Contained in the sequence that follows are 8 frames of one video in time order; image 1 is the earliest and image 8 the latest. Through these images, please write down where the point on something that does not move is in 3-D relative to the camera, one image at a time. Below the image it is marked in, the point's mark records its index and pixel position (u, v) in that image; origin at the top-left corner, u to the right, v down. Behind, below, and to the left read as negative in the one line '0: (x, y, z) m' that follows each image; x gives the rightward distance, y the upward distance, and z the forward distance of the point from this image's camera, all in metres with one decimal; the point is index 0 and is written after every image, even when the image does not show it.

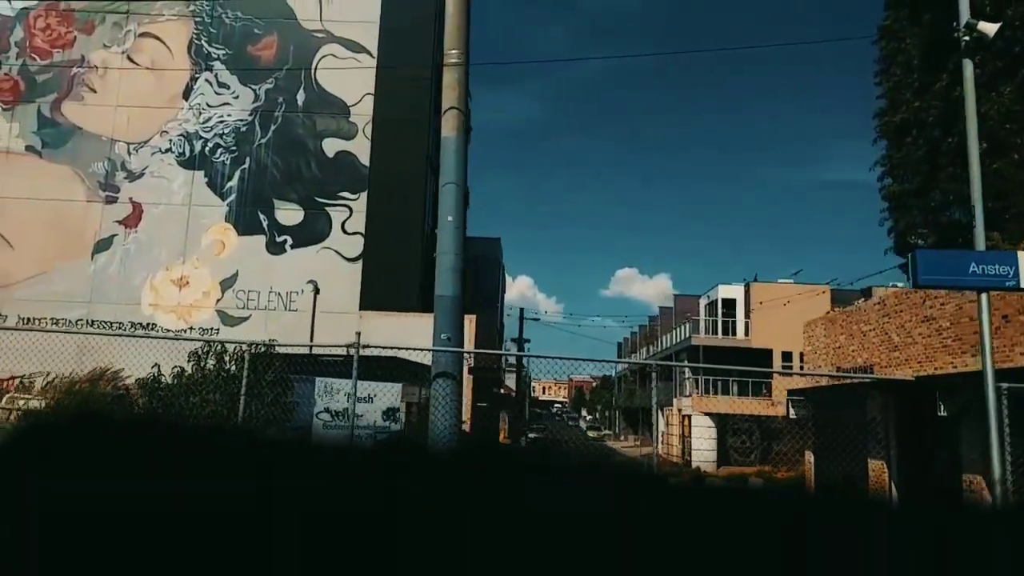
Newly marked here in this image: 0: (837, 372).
0: (+8.0, -2.1, +19.0) m
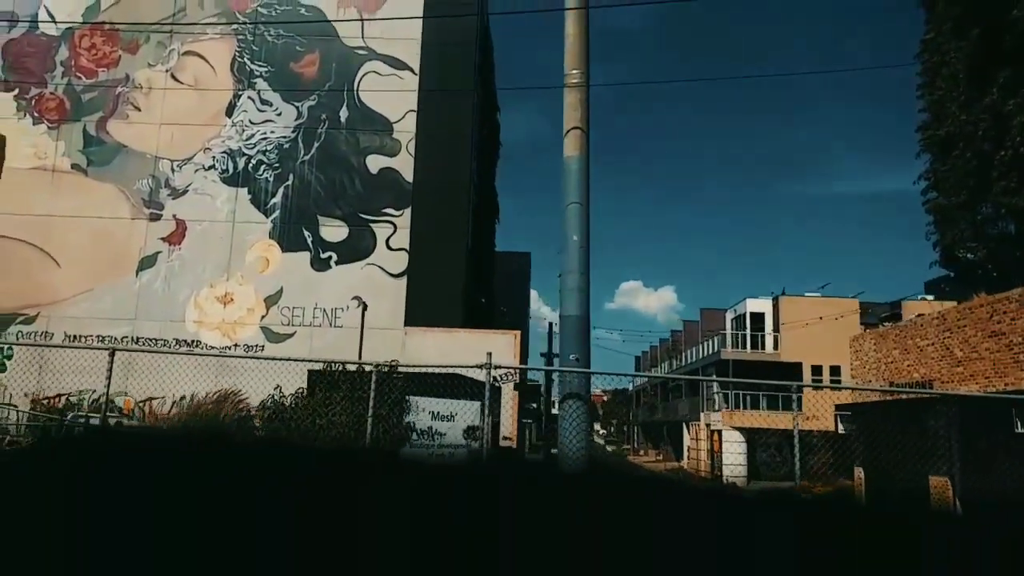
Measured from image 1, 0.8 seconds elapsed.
0: (+9.2, -2.4, +18.8) m
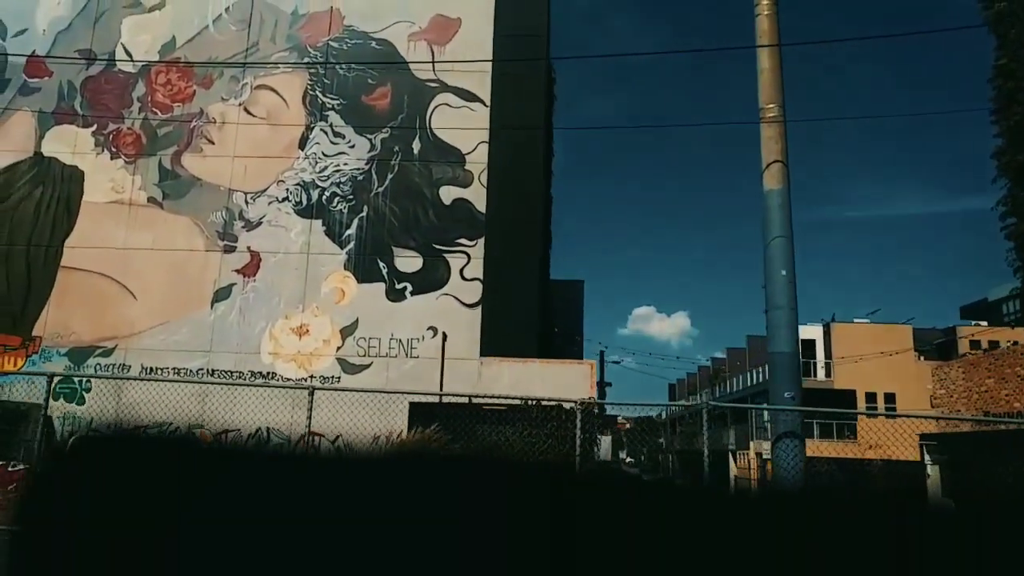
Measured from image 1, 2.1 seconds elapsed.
0: (+11.3, -3.1, +18.5) m
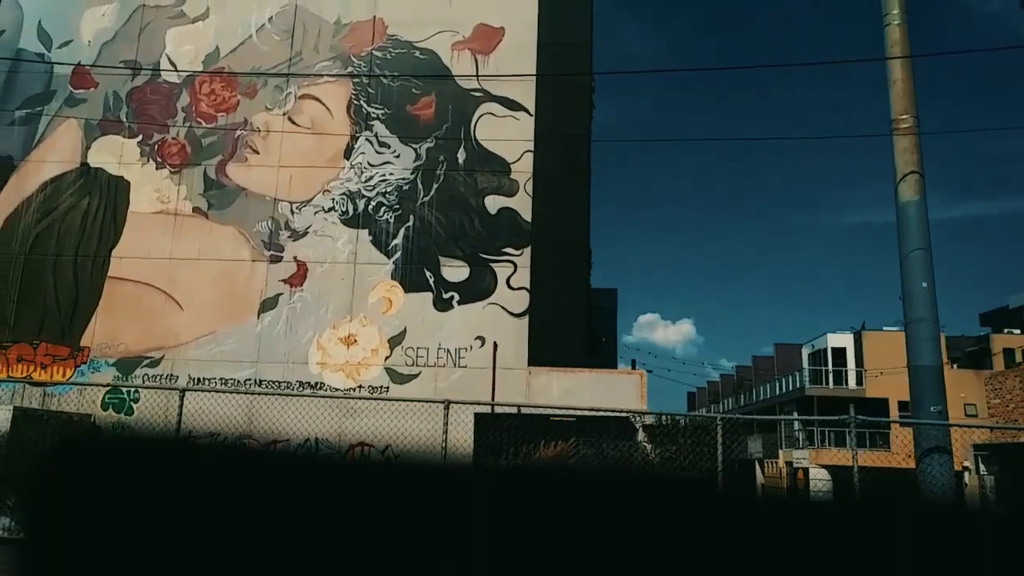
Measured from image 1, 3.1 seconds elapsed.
0: (+12.6, -3.3, +18.3) m
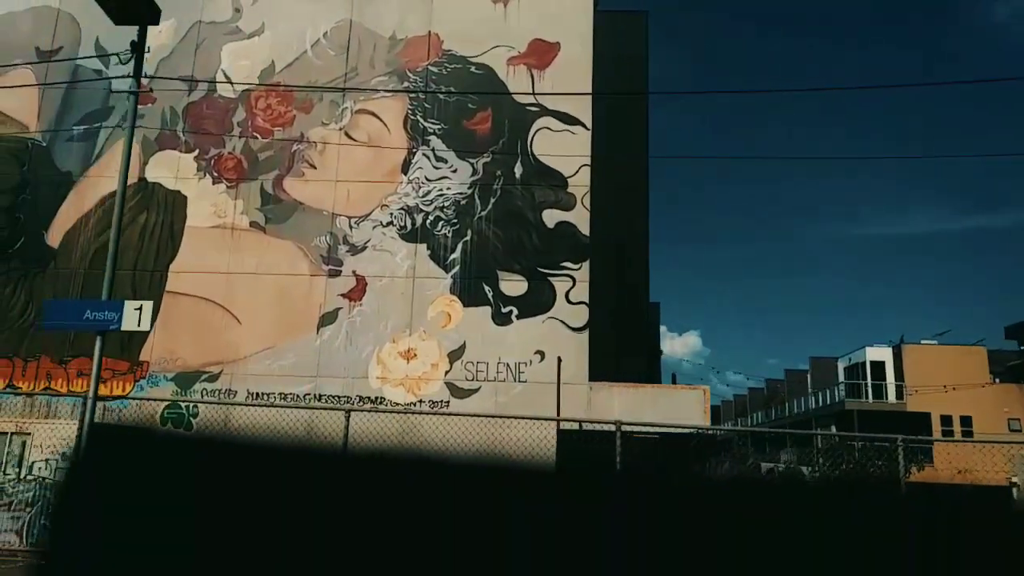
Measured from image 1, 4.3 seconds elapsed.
0: (+14.2, -3.6, +18.1) m
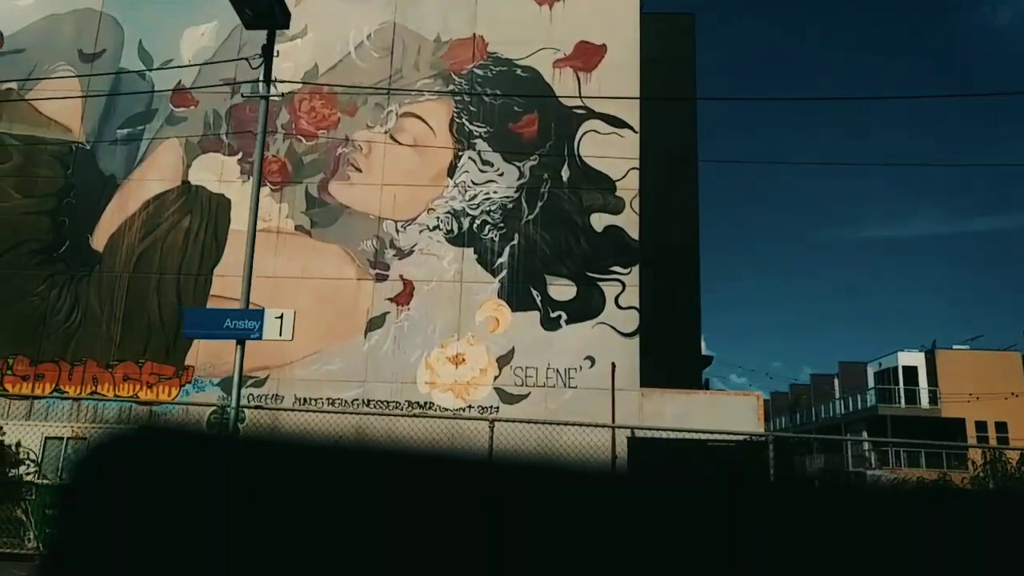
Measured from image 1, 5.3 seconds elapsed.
0: (+15.5, -3.8, +17.8) m
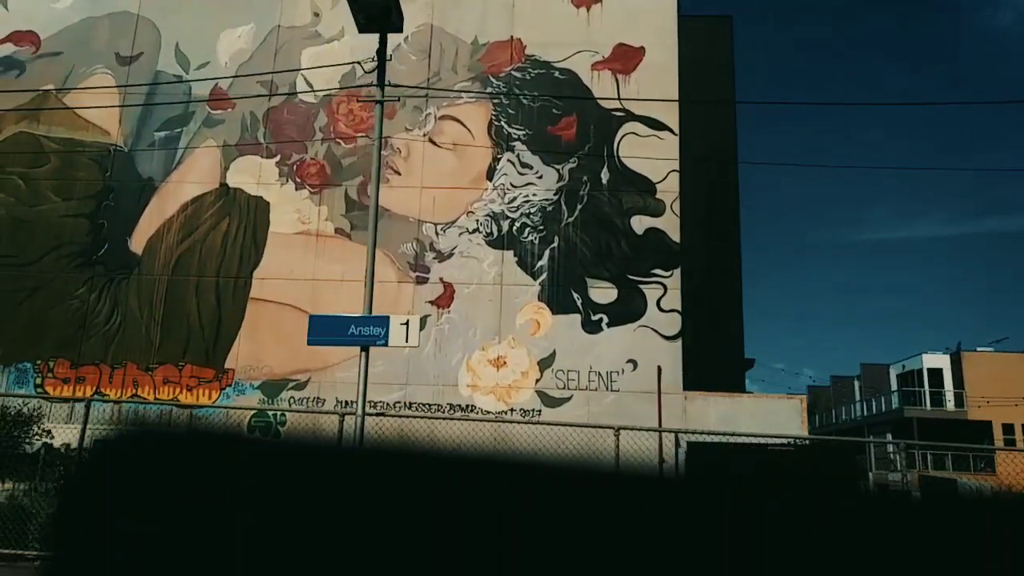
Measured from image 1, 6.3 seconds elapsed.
0: (+16.7, -3.8, +17.7) m
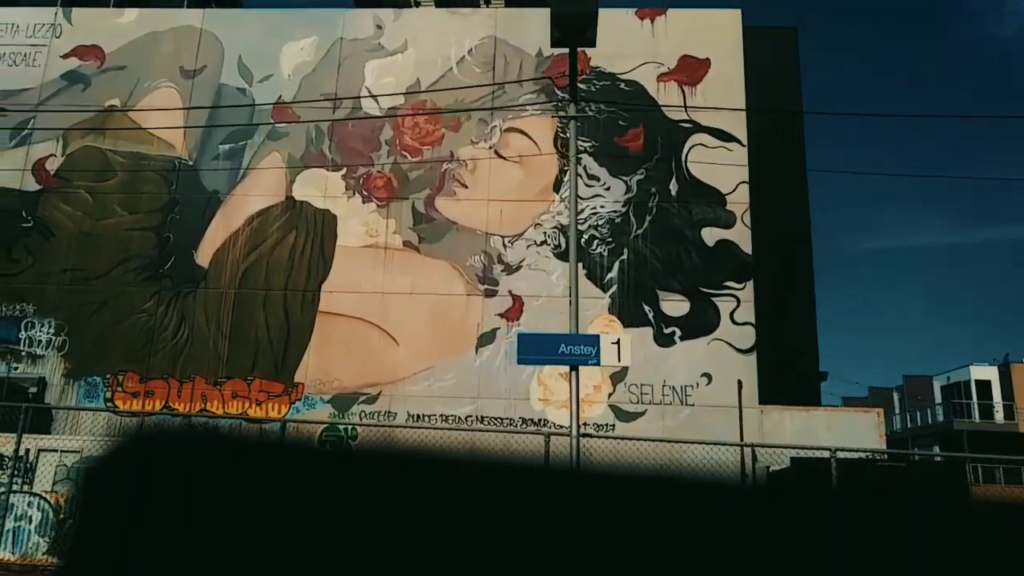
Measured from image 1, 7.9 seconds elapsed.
0: (+18.6, -4.1, +17.3) m
